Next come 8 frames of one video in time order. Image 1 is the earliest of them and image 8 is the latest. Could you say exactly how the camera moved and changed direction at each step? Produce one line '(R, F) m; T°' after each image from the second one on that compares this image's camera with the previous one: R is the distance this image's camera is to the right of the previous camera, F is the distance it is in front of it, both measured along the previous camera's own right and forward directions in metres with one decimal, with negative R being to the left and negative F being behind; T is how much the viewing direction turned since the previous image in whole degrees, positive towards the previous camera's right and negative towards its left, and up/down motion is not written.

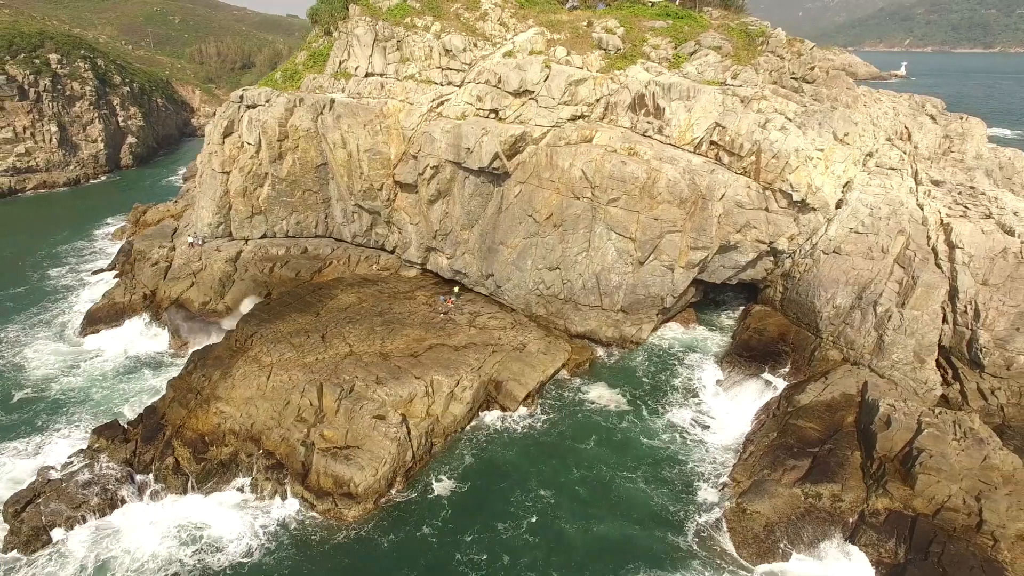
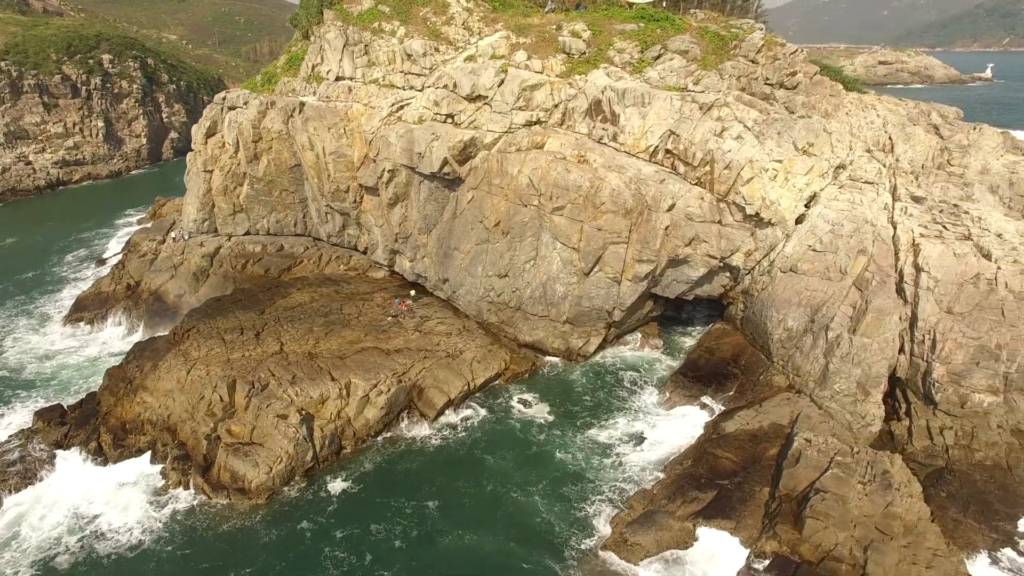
(+5.8, +0.6) m; -6°
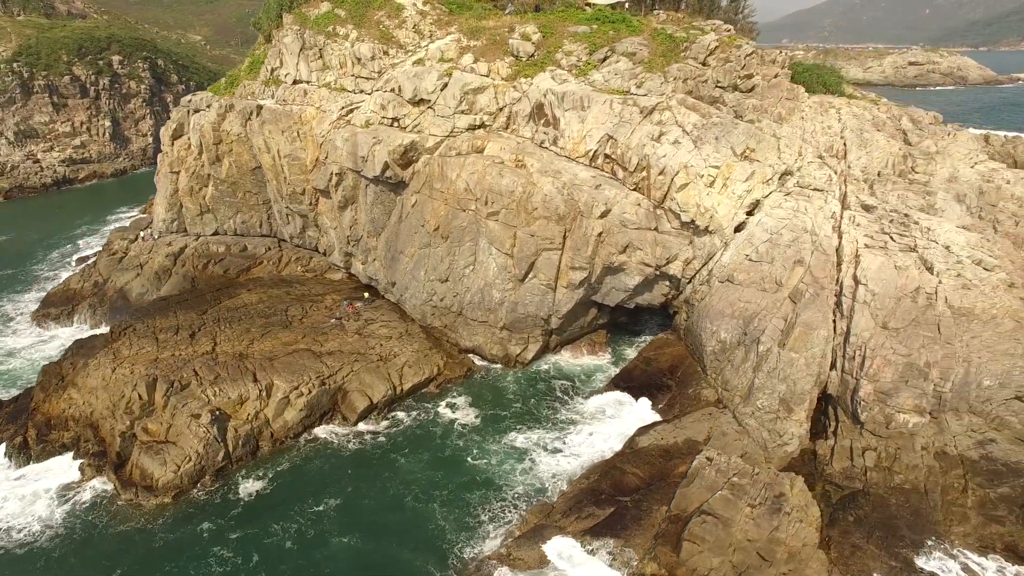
(+4.5, +0.4) m; -3°
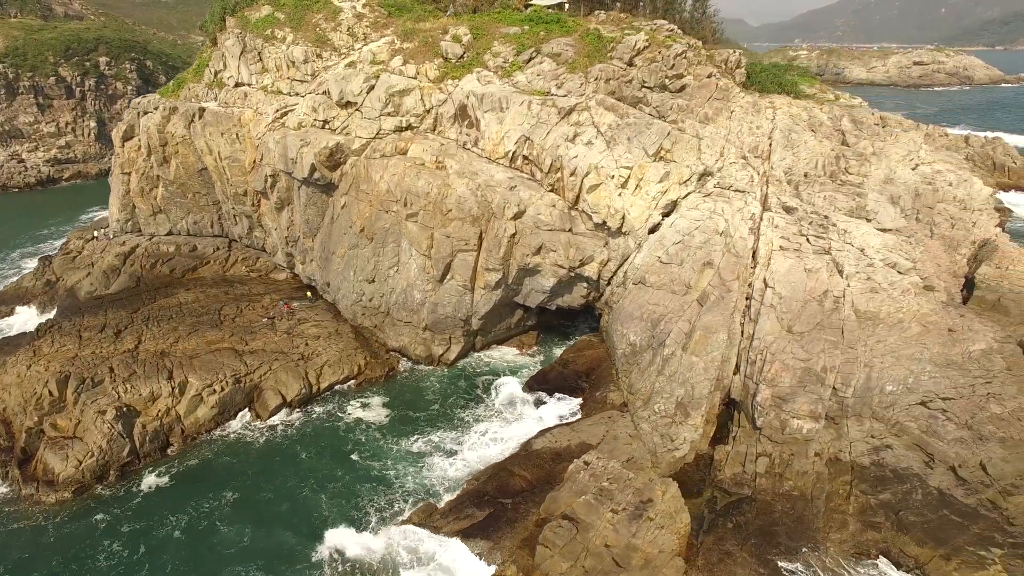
(+4.4, +0.1) m; -2°
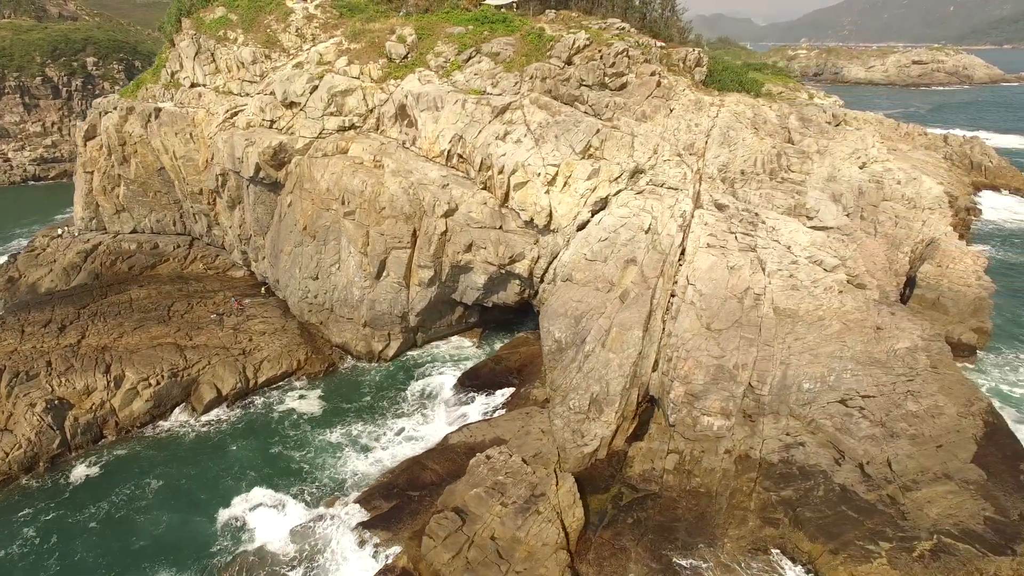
(+3.4, -0.2) m; -1°
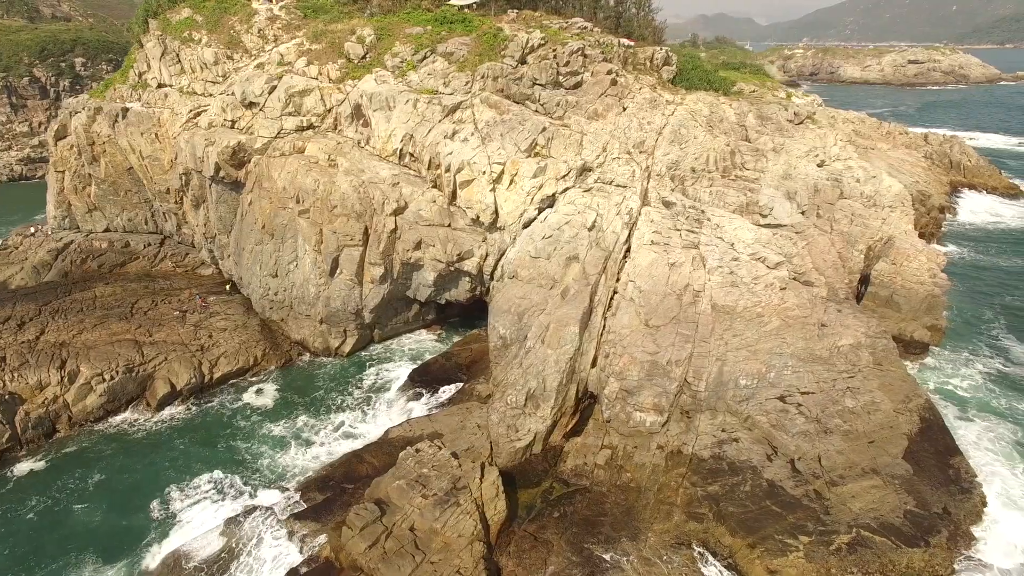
(+2.5, -0.2) m; -1°
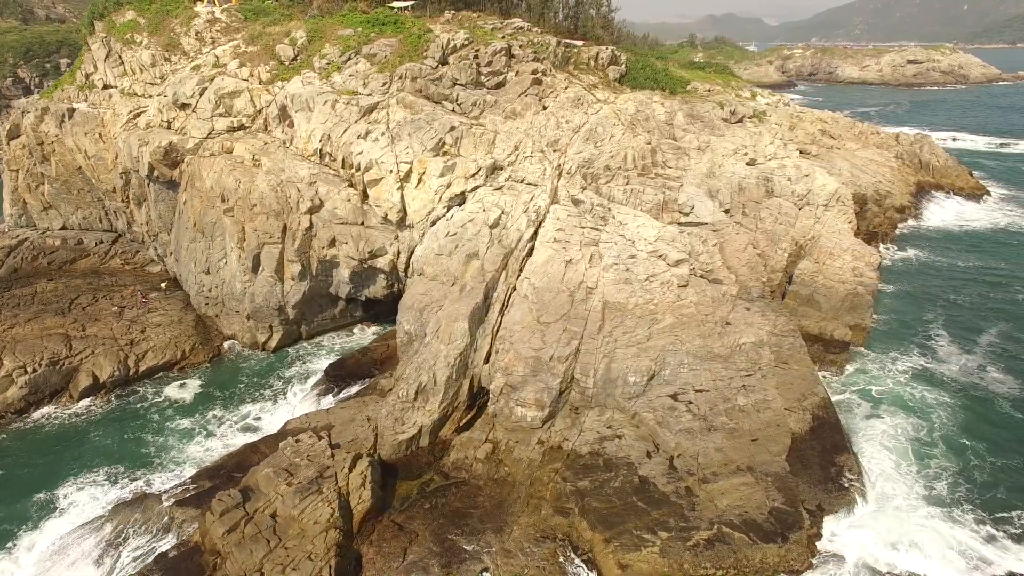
(+4.6, -0.2) m; -2°
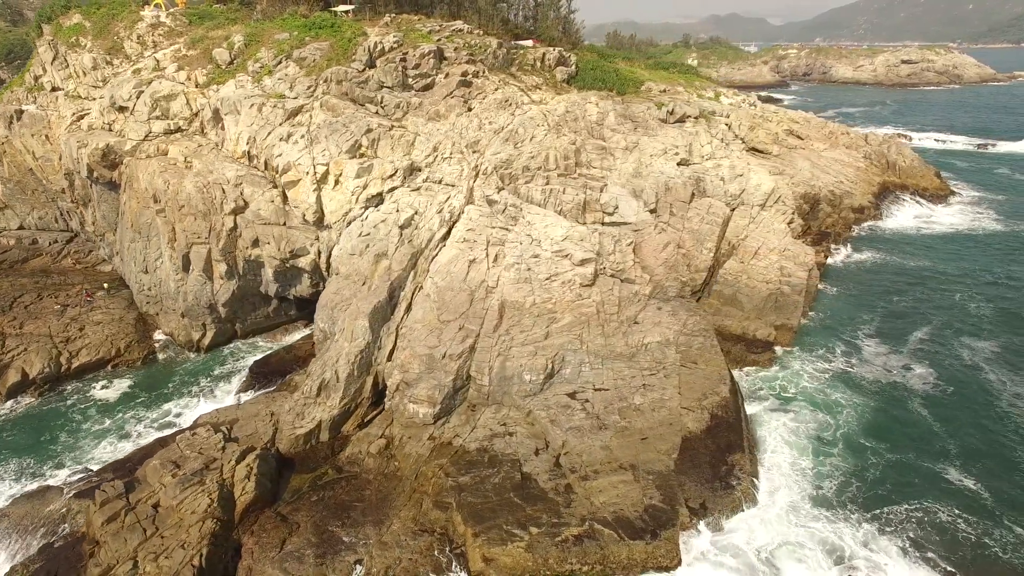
(+4.2, -0.3) m; -1°
